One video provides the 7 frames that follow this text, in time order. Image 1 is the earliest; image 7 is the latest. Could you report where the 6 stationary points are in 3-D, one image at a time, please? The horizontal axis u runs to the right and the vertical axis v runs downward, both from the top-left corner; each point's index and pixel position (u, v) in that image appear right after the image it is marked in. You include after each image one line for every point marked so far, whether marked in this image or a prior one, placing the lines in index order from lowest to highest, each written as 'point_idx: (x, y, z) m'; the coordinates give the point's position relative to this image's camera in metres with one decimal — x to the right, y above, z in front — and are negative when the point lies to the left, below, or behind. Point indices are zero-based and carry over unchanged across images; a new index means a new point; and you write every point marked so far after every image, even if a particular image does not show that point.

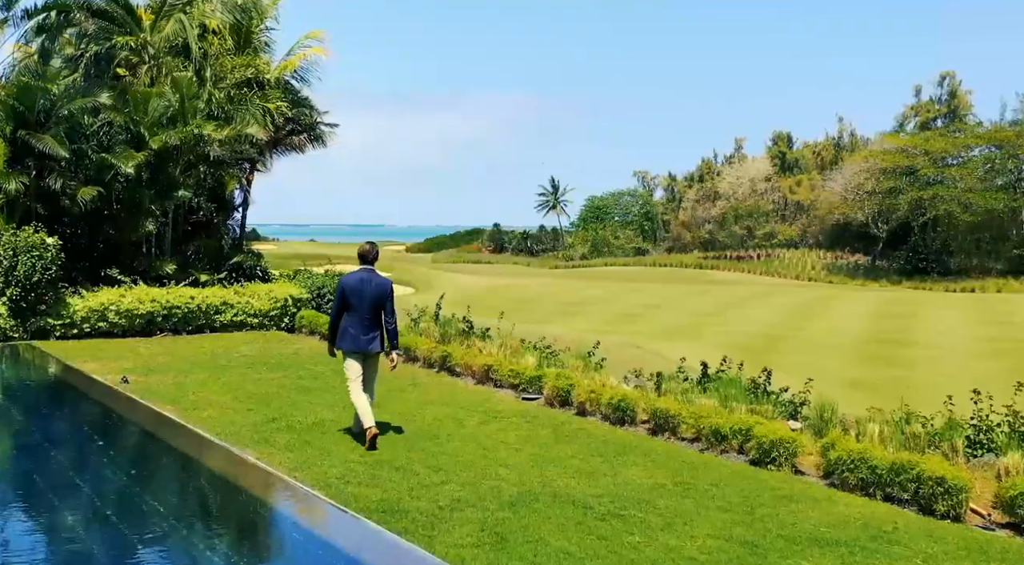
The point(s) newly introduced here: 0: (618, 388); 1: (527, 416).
0: (+1.4, -1.4, +11.4) m
1: (+0.2, -1.6, +10.5) m
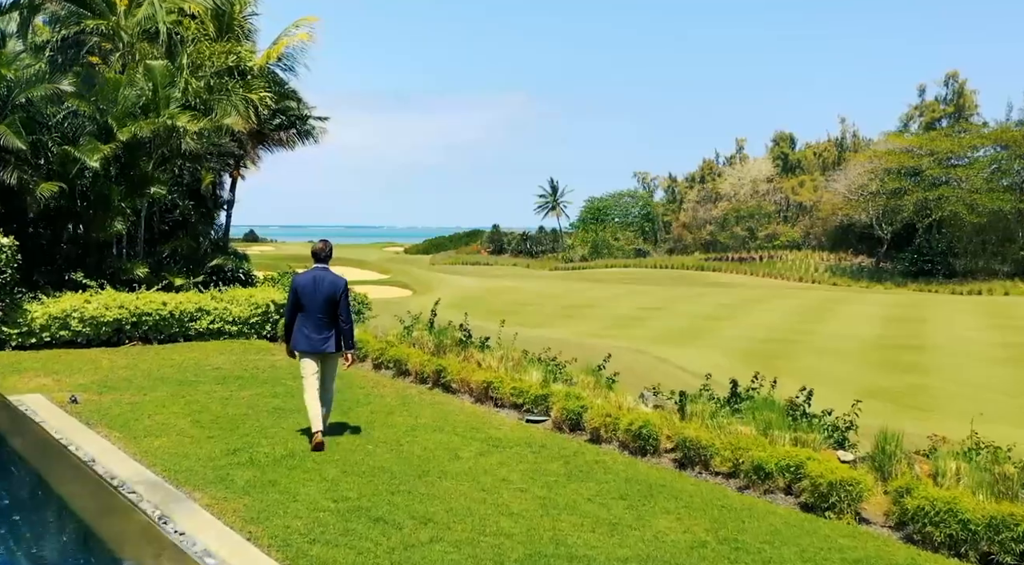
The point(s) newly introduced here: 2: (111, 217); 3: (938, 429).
0: (+1.4, -1.5, +9.9) m
1: (+0.2, -1.7, +9.0) m
2: (-7.4, +1.2, +16.2) m
3: (+5.9, -2.0, +12.4) m
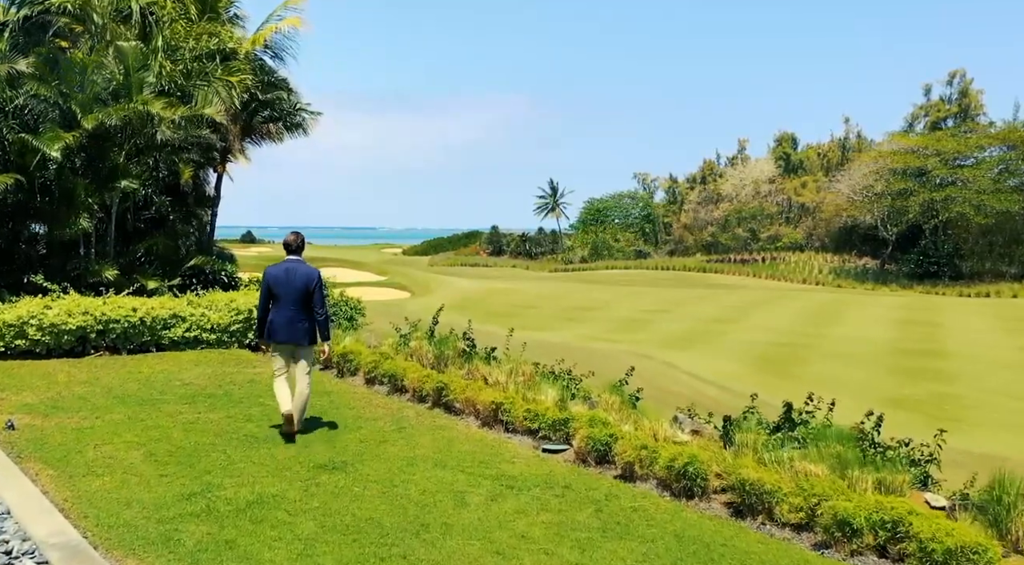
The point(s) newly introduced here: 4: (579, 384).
0: (+1.6, -1.5, +8.4) m
1: (+0.4, -1.7, +7.5) m
2: (-7.3, +1.1, +14.6) m
3: (+6.0, -2.1, +10.8) m
4: (+0.9, -1.4, +11.5) m
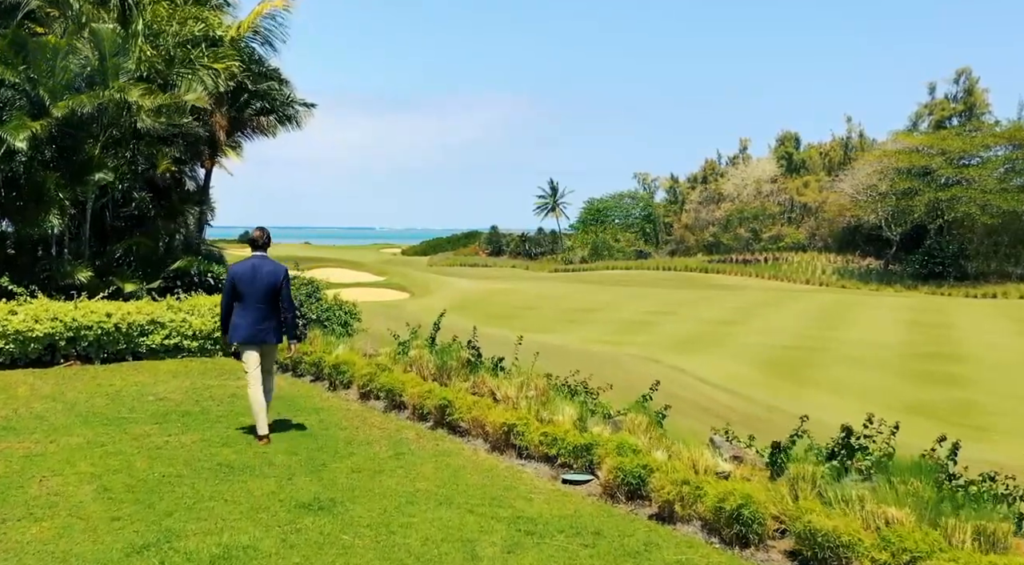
0: (+1.7, -1.6, +7.2) m
1: (+0.5, -1.8, +6.3) m
2: (-7.1, +1.1, +13.4) m
3: (+6.1, -2.2, +9.6) m
4: (+1.0, -1.4, +10.3) m
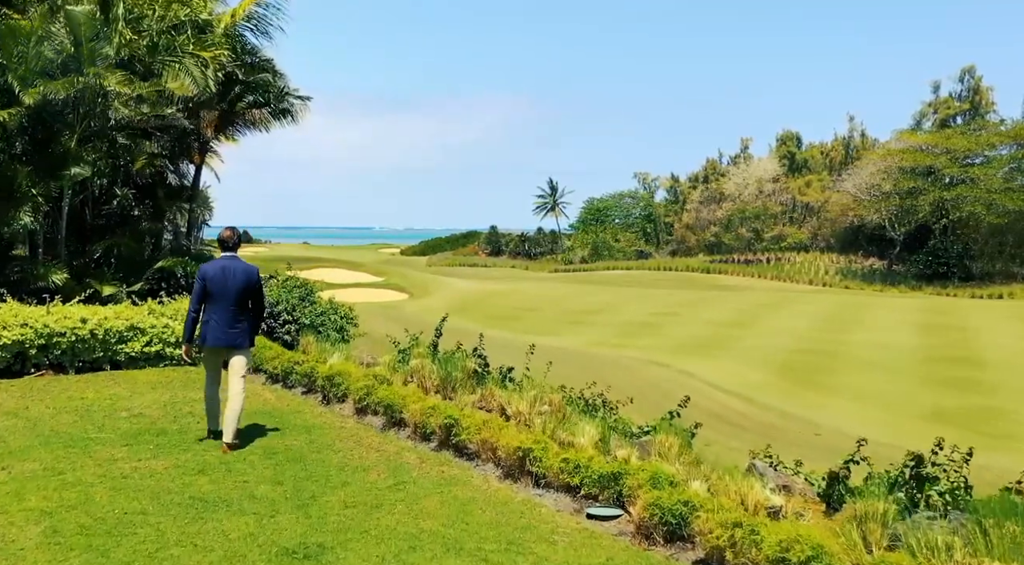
0: (+1.8, -1.6, +6.2) m
1: (+0.6, -1.8, +5.2) m
2: (-7.0, +1.1, +12.4) m
3: (+6.3, -2.2, +8.6) m
4: (+1.1, -1.4, +9.3) m
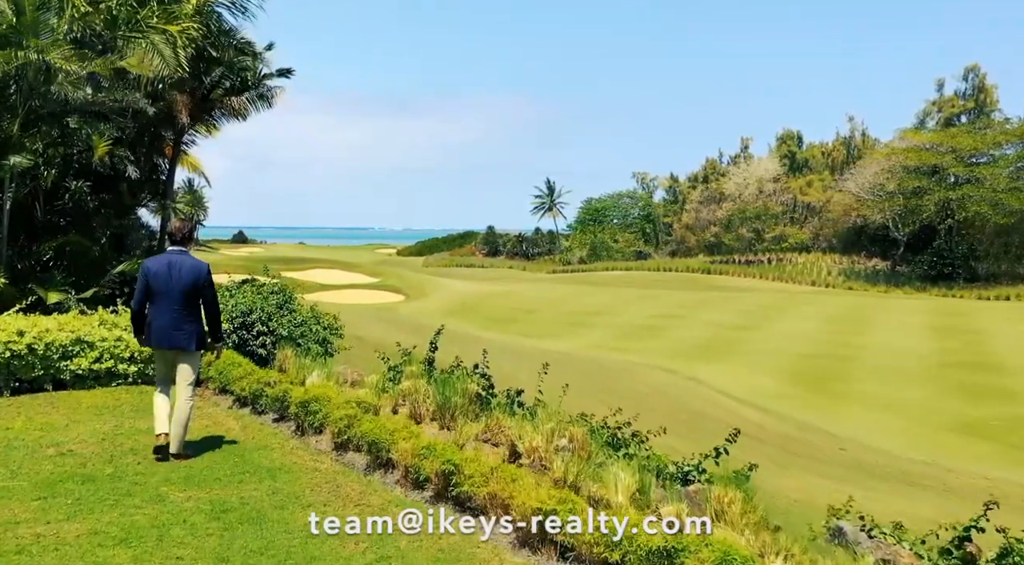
0: (+1.9, -1.7, +4.4) m
1: (+0.8, -1.9, +3.5) m
2: (-6.9, +1.0, +10.6) m
3: (+6.4, -2.3, +6.9) m
4: (+1.3, -1.5, +7.5) m
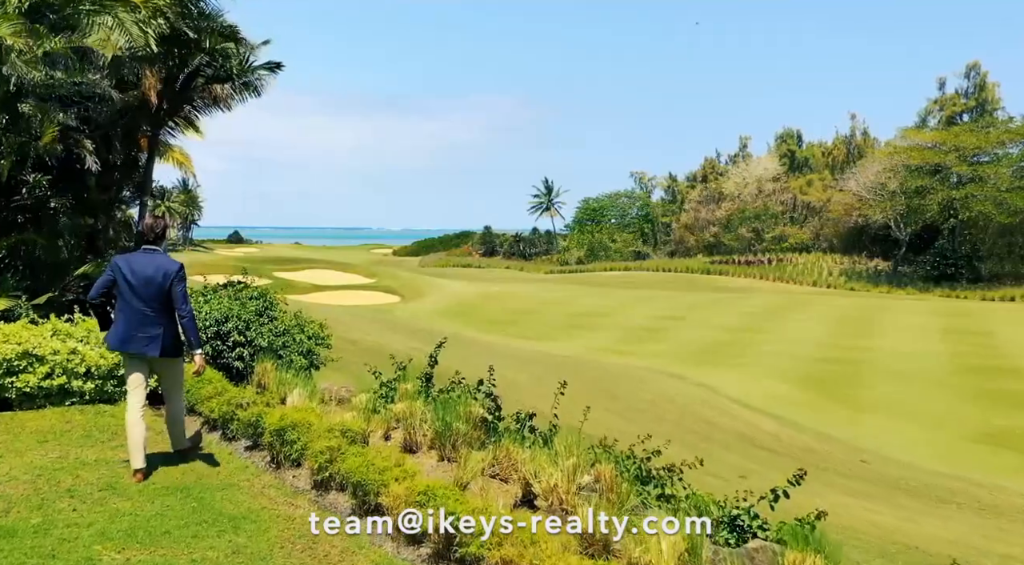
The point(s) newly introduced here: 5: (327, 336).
0: (+2.1, -1.7, +3.1) m
1: (+0.9, -1.9, +2.2) m
2: (-6.8, +0.9, +9.3) m
3: (+6.5, -2.3, +5.6) m
4: (+1.4, -1.6, +6.2) m
5: (-2.6, -0.7, +12.3) m
